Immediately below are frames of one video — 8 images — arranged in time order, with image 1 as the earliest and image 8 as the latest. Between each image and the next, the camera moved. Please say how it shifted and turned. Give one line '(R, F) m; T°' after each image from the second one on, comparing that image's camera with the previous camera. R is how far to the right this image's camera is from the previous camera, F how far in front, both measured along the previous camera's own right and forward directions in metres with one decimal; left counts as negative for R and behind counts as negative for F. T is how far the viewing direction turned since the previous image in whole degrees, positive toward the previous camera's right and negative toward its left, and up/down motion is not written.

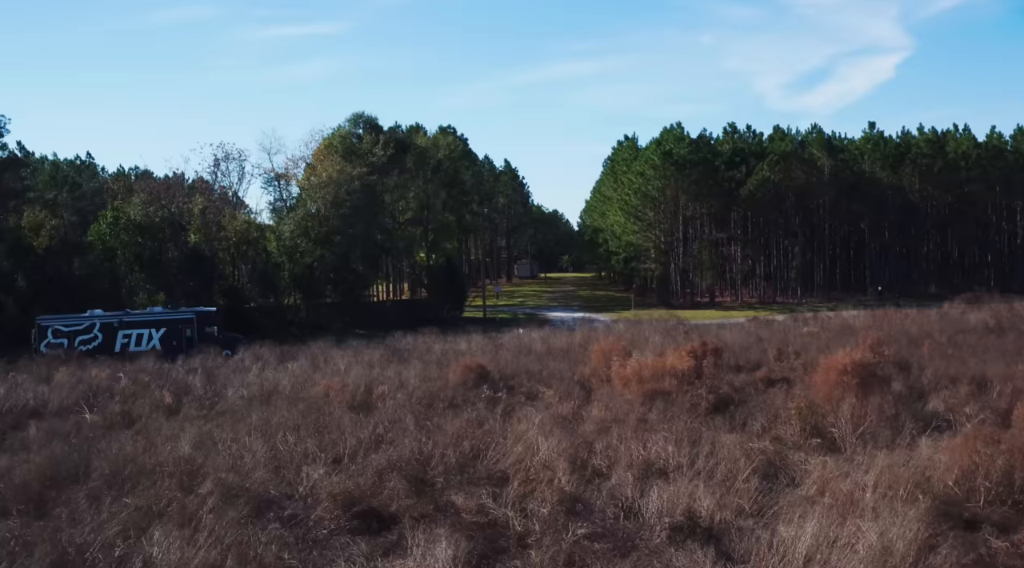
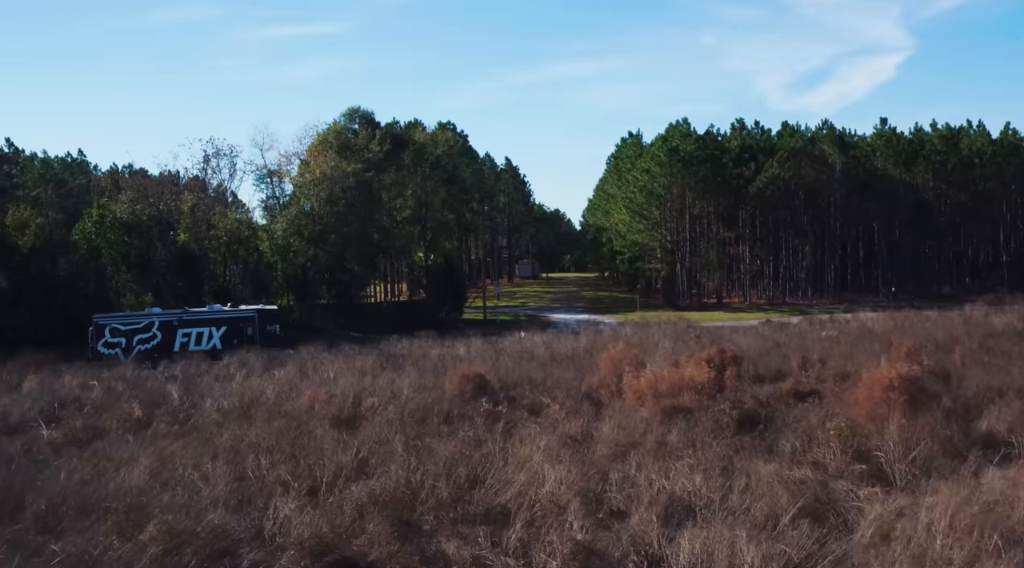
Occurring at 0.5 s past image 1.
(0.0, +2.2) m; 0°
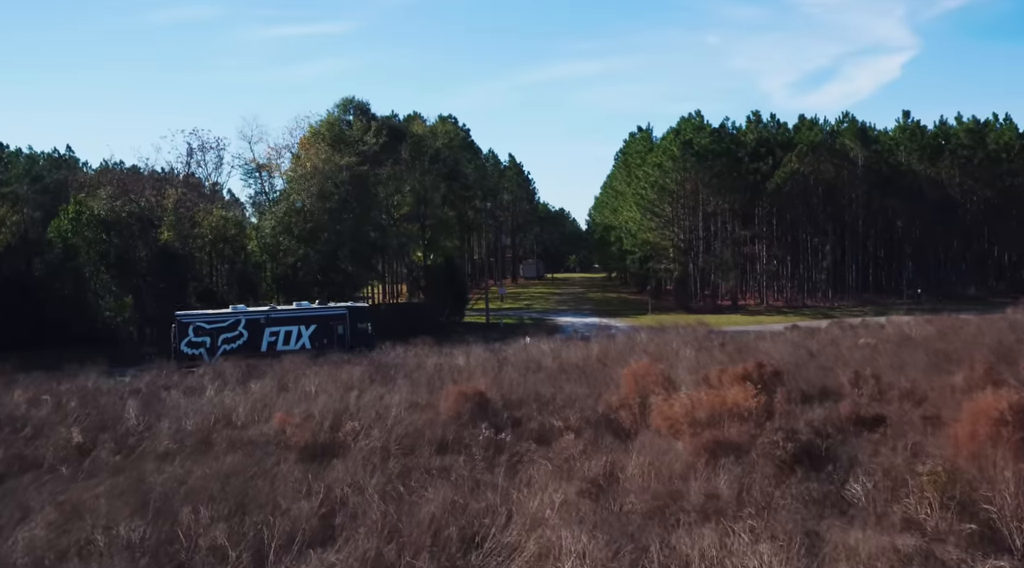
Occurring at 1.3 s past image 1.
(0.0, +3.5) m; 0°
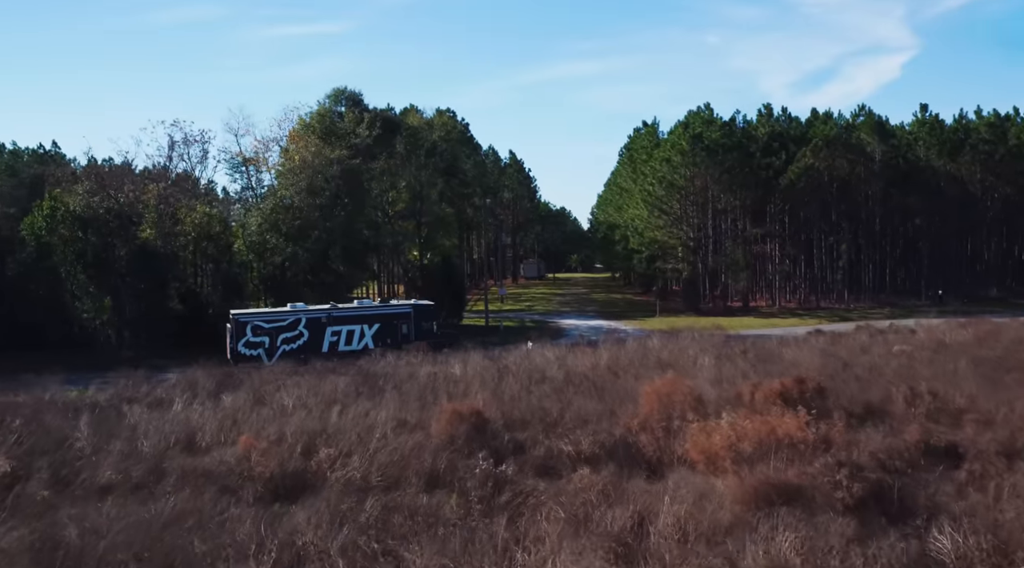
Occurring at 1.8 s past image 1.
(0.0, +2.9) m; 0°
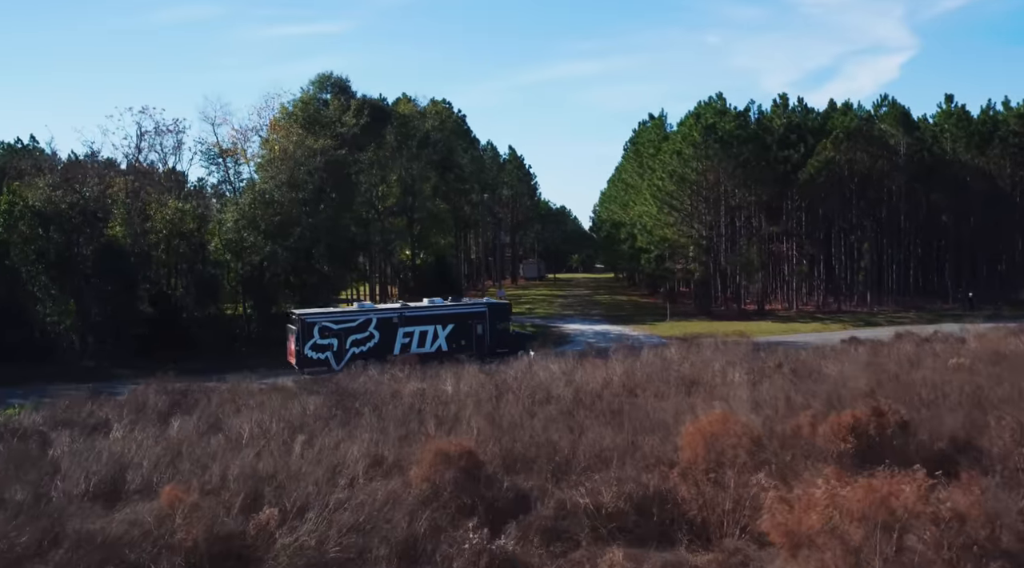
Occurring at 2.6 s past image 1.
(0.0, +4.0) m; 0°
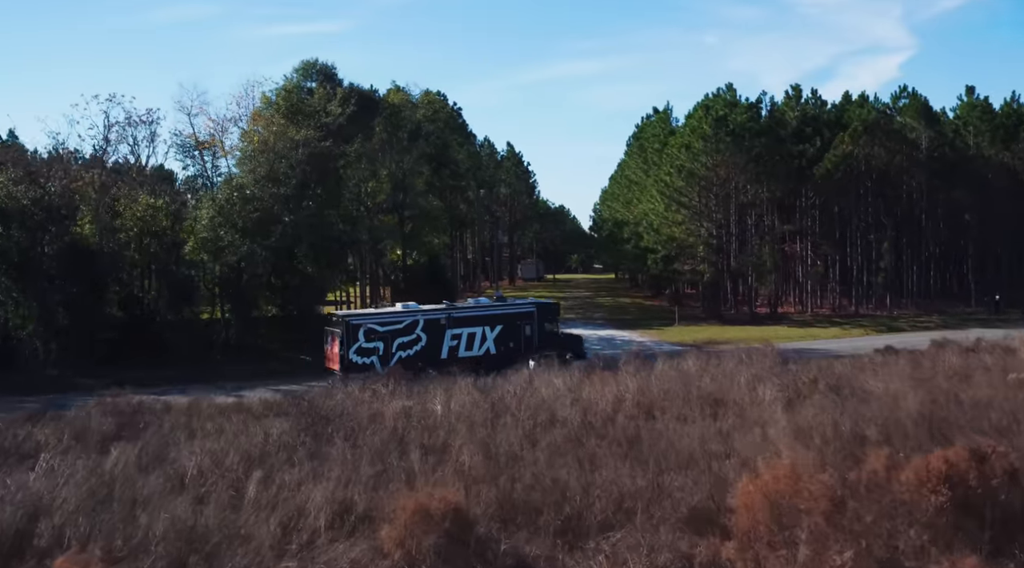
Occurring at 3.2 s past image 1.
(0.0, +3.3) m; 0°
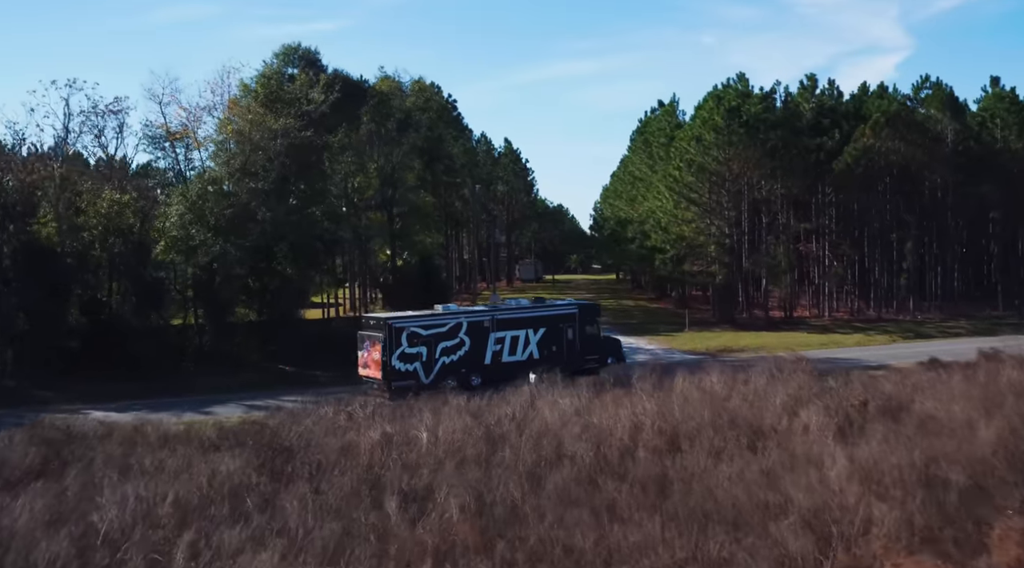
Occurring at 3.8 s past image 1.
(0.0, +3.4) m; 0°
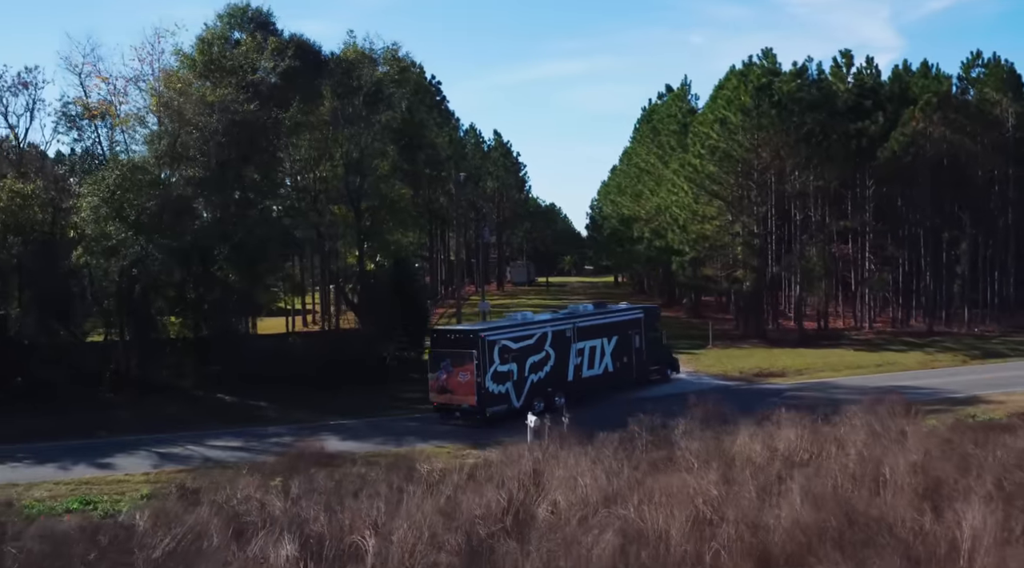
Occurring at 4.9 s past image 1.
(-0.1, +7.0) m; 0°
